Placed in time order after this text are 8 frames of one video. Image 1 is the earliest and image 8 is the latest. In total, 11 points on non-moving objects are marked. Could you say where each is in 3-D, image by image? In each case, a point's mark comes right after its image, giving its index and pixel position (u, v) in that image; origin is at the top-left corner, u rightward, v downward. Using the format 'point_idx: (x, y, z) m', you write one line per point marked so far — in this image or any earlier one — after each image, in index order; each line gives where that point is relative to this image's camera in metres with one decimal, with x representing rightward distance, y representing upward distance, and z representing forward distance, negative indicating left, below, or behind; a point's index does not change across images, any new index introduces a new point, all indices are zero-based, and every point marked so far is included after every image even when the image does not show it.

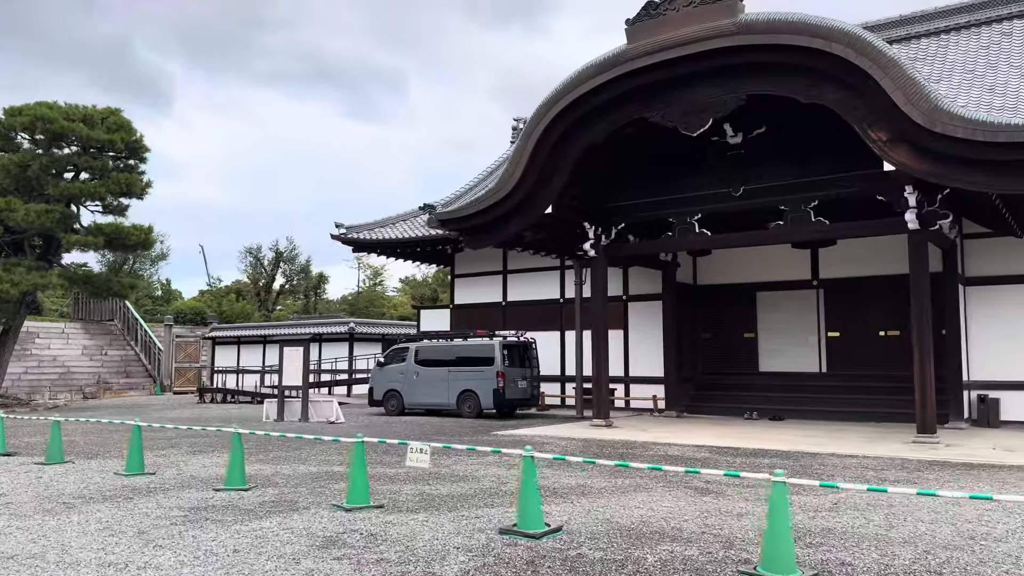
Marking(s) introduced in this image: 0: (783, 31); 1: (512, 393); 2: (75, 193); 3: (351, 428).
0: (+2.6, +2.5, +8.1) m
1: (0.0, -1.7, +13.1) m
2: (-8.9, +2.0, +17.1) m
3: (-2.4, -2.1, +12.1) m
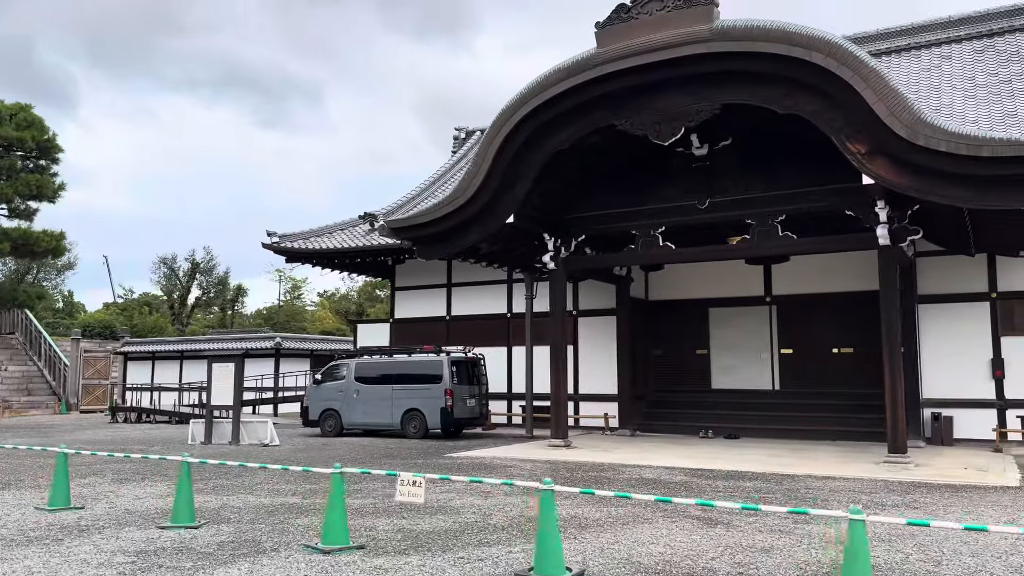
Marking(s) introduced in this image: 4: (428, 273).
0: (+2.4, +2.4, +7.8) m
1: (-0.8, -1.9, +12.5) m
2: (-10.0, +1.8, +15.7) m
3: (-3.1, -2.3, +11.3) m
4: (-1.6, +0.3, +15.7) m
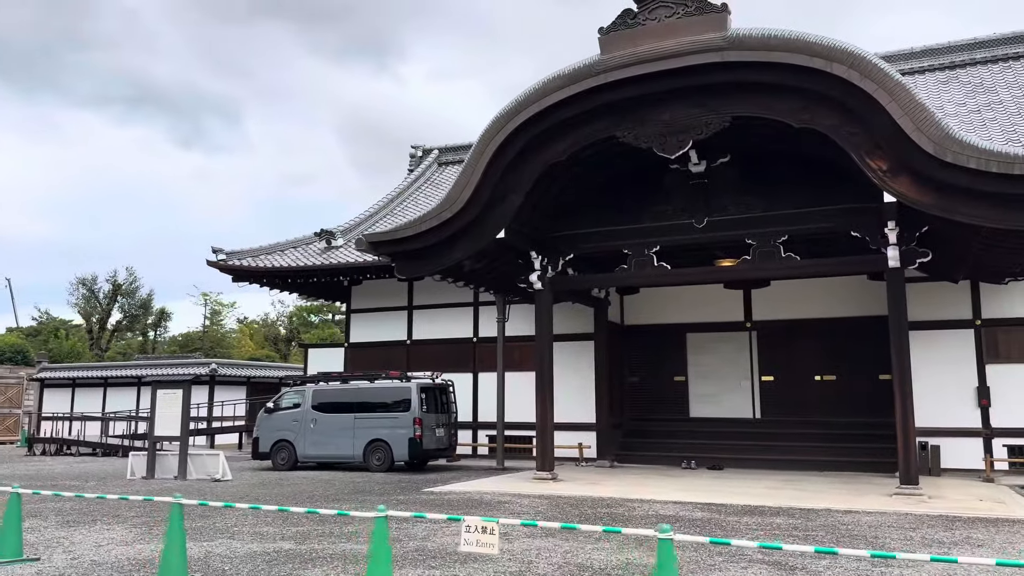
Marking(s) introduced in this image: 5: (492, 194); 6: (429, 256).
0: (+2.4, +2.2, +7.5) m
1: (-1.2, -2.2, +11.7) m
2: (-10.6, +1.5, +14.1) m
3: (-3.3, -2.5, +10.3) m
4: (-2.3, -0.1, +14.9) m
5: (-0.2, +1.0, +9.0) m
6: (-0.9, +0.4, +9.7) m
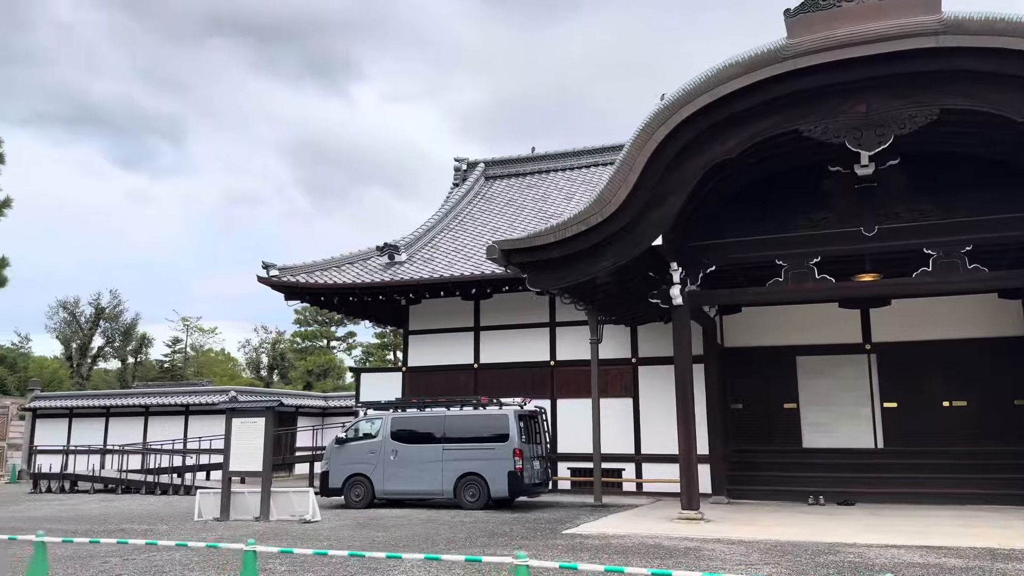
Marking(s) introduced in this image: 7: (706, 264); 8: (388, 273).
0: (+4.1, +2.1, +6.7) m
1: (+0.2, -2.4, +10.5) m
2: (-9.3, +1.3, +12.6) m
3: (-1.9, -2.6, +9.0) m
4: (-1.0, -0.4, +13.7) m
5: (+1.3, +0.9, +8.0) m
6: (+0.6, +0.2, +8.6) m
7: (+2.1, +0.3, +8.9) m
8: (-2.0, +0.2, +13.1) m
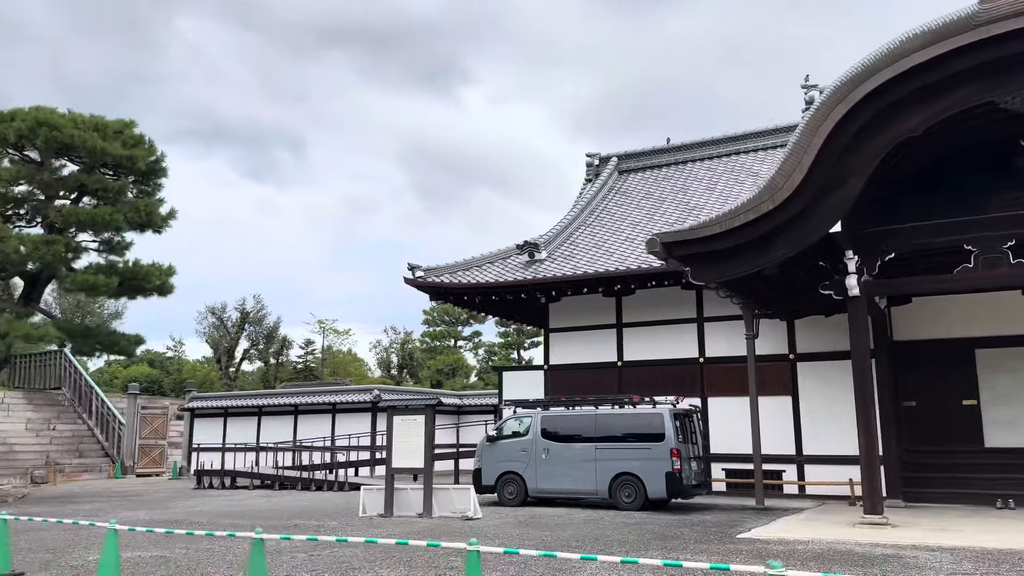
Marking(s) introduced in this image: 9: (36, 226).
0: (+5.4, +2.3, +5.8) m
1: (+2.2, -2.4, +10.2) m
2: (-7.1, +1.1, +13.6) m
3: (-0.1, -2.6, +9.0) m
4: (+1.4, -0.4, +13.5) m
5: (+2.9, +1.0, +7.5) m
6: (+2.2, +0.3, +8.3) m
7: (+3.8, +0.4, +8.4) m
8: (+0.3, +0.3, +13.0) m
9: (-8.3, +1.1, +14.2) m
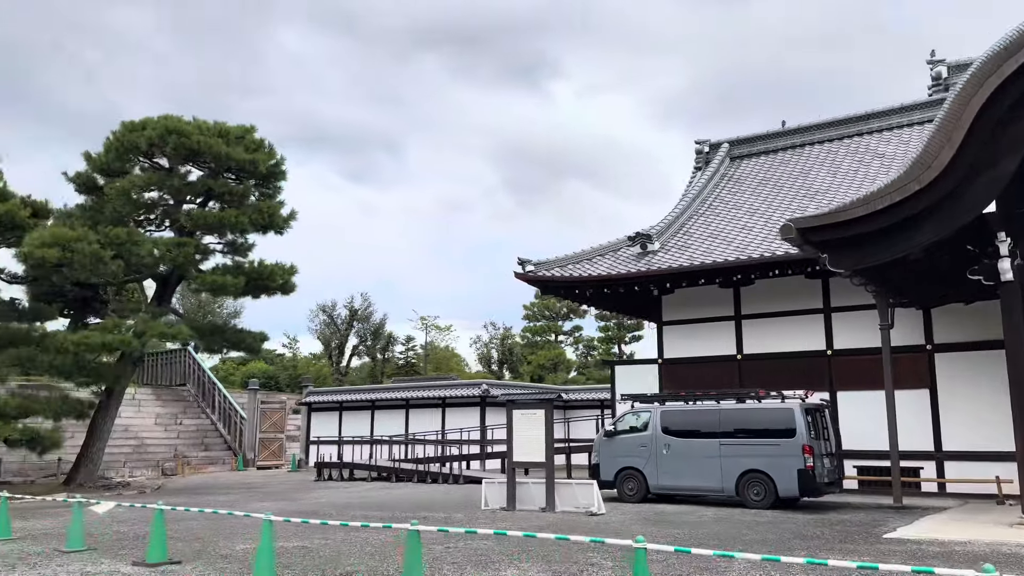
0: (+6.3, +2.4, +5.1) m
1: (+3.7, -2.2, +9.7) m
2: (-5.2, +1.1, +14.1) m
3: (+1.3, -2.5, +8.8) m
4: (+3.2, -0.3, +13.1) m
5: (+4.0, +1.1, +7.0) m
6: (+3.4, +0.4, +7.8) m
7: (+5.0, +0.5, +7.7) m
8: (+2.1, +0.4, +12.8) m
9: (-6.3, +1.1, +14.9) m
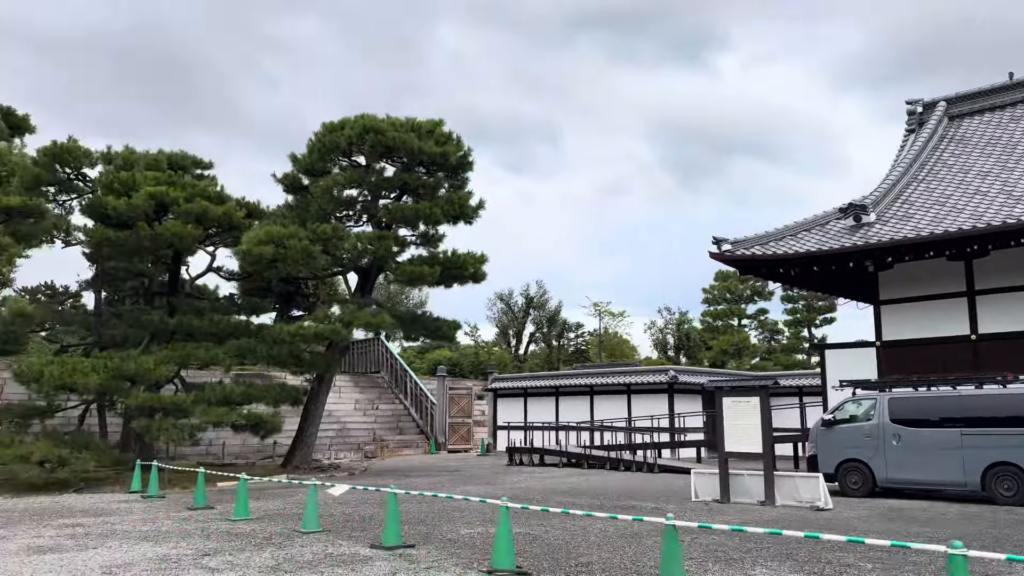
0: (+7.5, +2.7, +3.4) m
1: (+6.0, -1.9, +8.5) m
2: (-1.9, +1.3, +14.6) m
3: (+3.5, -2.3, +8.1) m
4: (+6.2, +0.1, +11.9) m
5: (+5.7, +1.4, +5.7) m
6: (+5.4, +0.7, +6.7) m
7: (+6.9, +0.9, +6.3) m
8: (+5.0, +0.7, +11.8) m
9: (-2.8, +1.2, +15.5) m
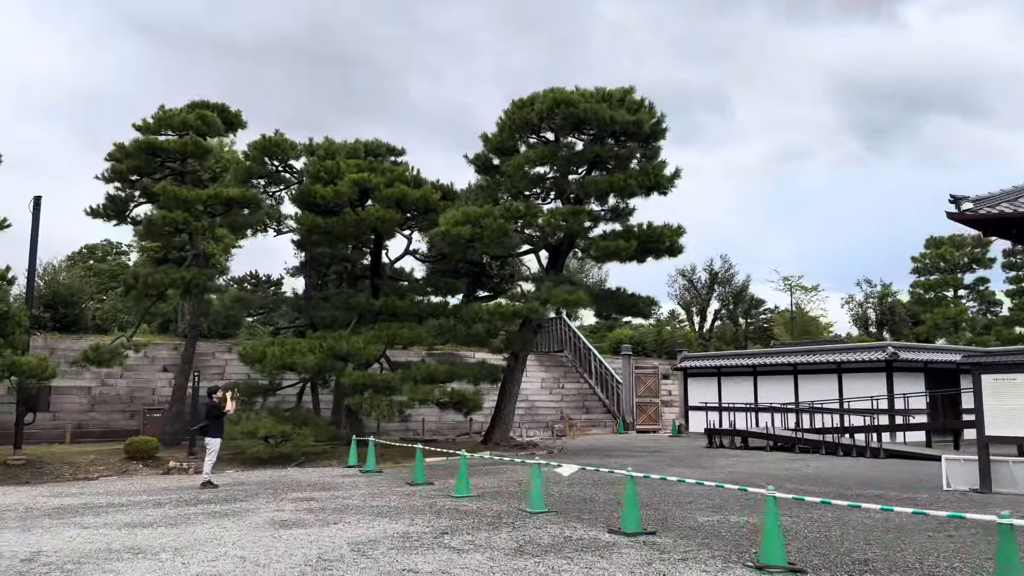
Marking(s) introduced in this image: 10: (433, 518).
0: (+8.4, +3.1, +1.2) m
1: (+8.2, -1.4, +6.7) m
2: (+1.5, +1.7, +14.2) m
3: (+5.6, -1.9, +6.8) m
4: (+8.9, +0.7, +10.0) m
5: (+7.2, +1.8, +4.0) m
6: (+7.0, +1.1, +5.0) m
7: (+8.4, +1.3, +4.3) m
8: (+7.7, +1.2, +10.0) m
9: (+0.8, +1.6, +15.3) m
10: (-0.7, -2.0, +7.2) m
